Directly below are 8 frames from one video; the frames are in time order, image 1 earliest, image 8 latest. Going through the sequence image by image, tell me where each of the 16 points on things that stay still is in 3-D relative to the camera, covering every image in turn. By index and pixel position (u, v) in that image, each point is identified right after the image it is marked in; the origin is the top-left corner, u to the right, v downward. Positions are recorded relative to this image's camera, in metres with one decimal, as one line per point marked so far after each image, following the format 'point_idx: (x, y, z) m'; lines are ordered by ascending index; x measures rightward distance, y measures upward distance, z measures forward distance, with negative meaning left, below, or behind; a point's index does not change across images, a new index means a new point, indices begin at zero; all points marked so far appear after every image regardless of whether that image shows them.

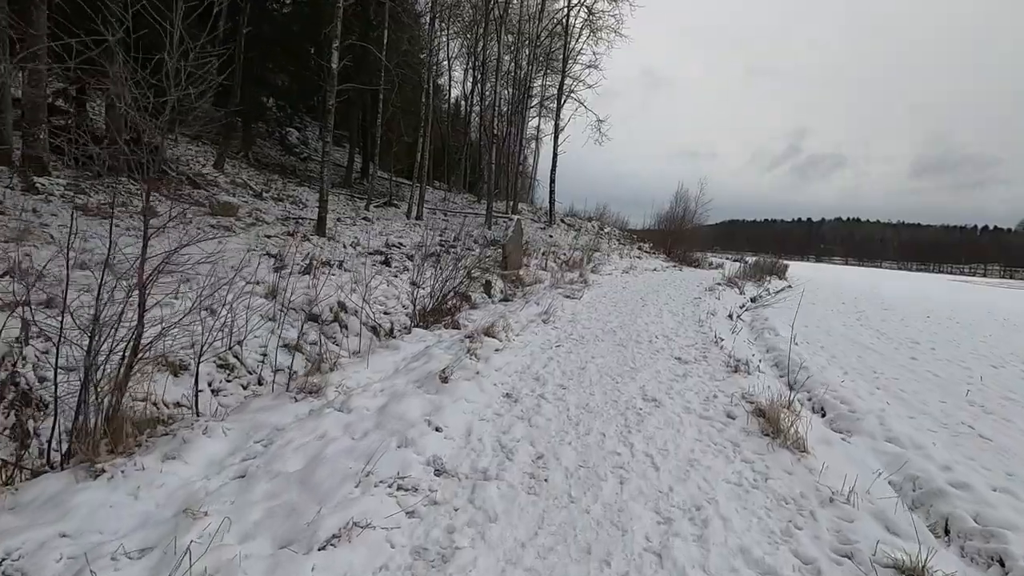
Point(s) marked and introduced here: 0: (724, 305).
0: (+4.2, -0.4, +10.5) m
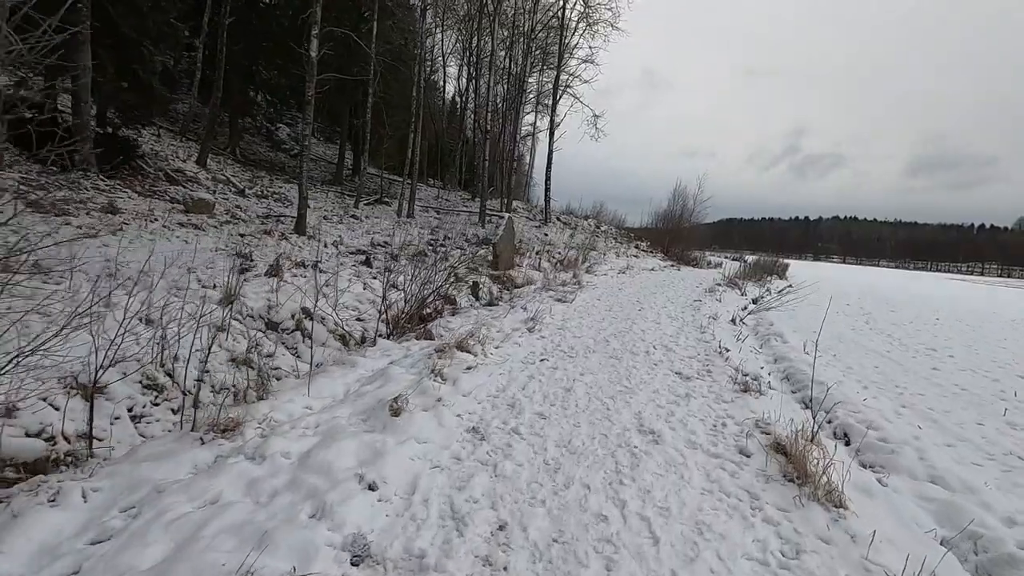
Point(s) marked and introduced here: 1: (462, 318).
0: (+3.9, -0.4, +9.9) m
1: (-0.6, -0.4, +6.6) m
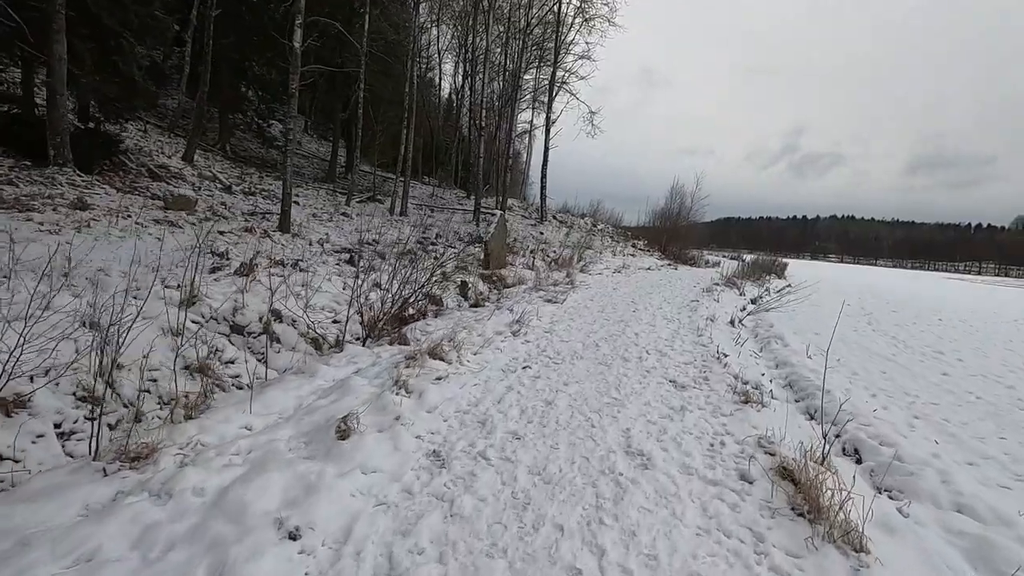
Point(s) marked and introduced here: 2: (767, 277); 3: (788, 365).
0: (+3.8, -0.4, +9.5) m
1: (-0.8, -0.4, +6.2) m
2: (+9.5, +0.4, +19.9) m
3: (+3.1, -0.9, +6.1) m
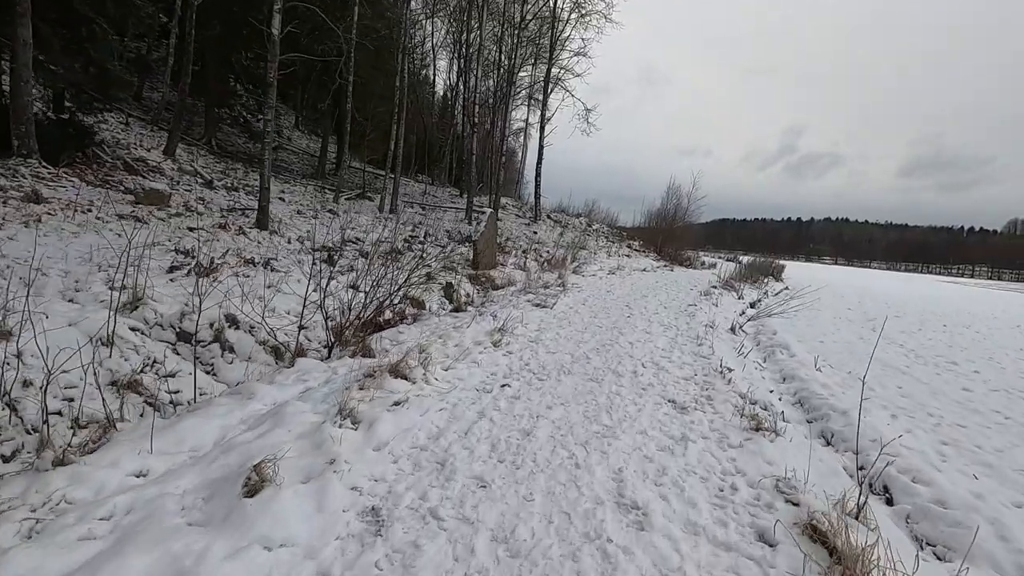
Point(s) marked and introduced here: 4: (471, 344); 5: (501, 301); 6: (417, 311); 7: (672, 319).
0: (+3.5, -0.5, +9.0) m
1: (-1.0, -0.4, +5.6) m
2: (+9.2, +0.3, +19.5) m
3: (+2.9, -0.9, +5.5) m
4: (-0.4, -0.5, +4.8) m
5: (-0.2, -0.2, +7.9) m
6: (-1.4, -0.3, +7.8) m
7: (+2.4, -0.5, +8.0) m
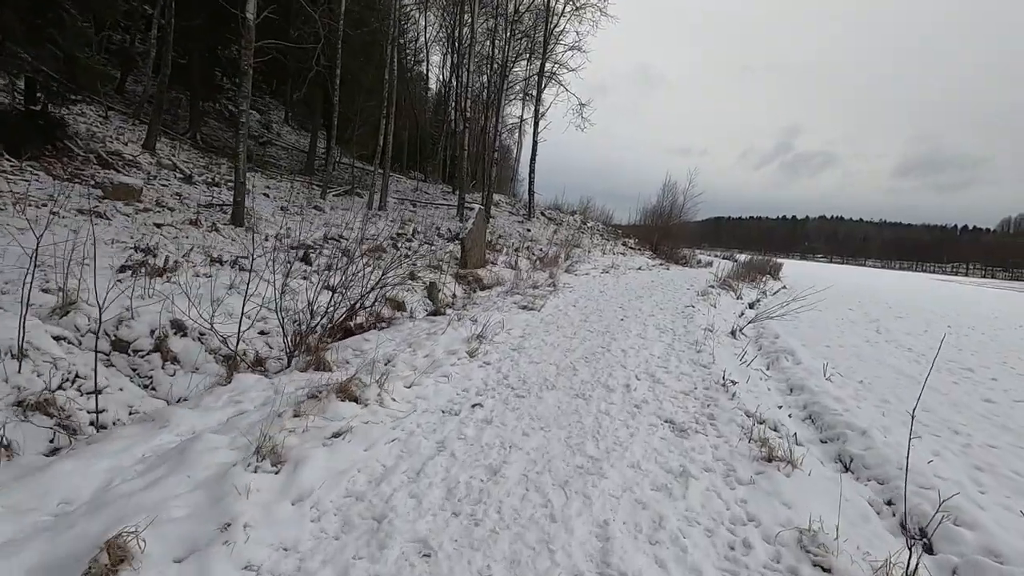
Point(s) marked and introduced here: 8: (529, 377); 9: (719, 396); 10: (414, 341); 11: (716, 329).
0: (+3.3, -0.5, +8.5) m
1: (-1.2, -0.4, +5.1) m
2: (+8.9, +0.3, +19.0) m
3: (+2.8, -1.0, +5.0) m
4: (-0.5, -0.5, +4.3) m
5: (-0.4, -0.2, +7.4) m
6: (-1.6, -0.3, +7.3) m
7: (+2.2, -0.5, +7.5) m
8: (+0.1, -0.7, +4.1) m
9: (+1.6, -0.8, +4.1) m
10: (-0.9, -0.5, +4.6) m
11: (+2.8, -0.6, +7.4) m
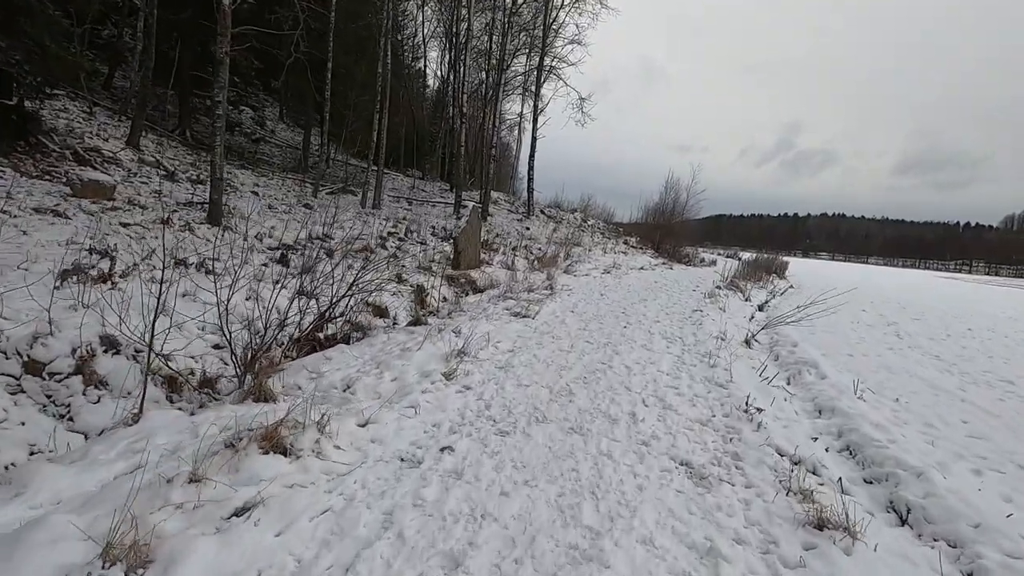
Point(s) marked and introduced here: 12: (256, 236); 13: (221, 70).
0: (+3.2, -0.5, +7.8) m
1: (-1.3, -0.5, +4.4) m
2: (+8.8, +0.3, +18.3) m
3: (+2.7, -1.0, +4.4) m
4: (-0.7, -0.6, +3.6) m
5: (-0.5, -0.3, +6.7) m
6: (-1.7, -0.4, +6.6) m
7: (+2.1, -0.5, +6.8) m
8: (0.0, -0.7, +3.5) m
9: (+1.5, -0.9, +3.5) m
10: (-1.0, -0.5, +4.0) m
11: (+2.7, -0.6, +6.7) m
12: (-4.9, +1.0, +10.3) m
13: (-5.4, +4.0, +9.9) m
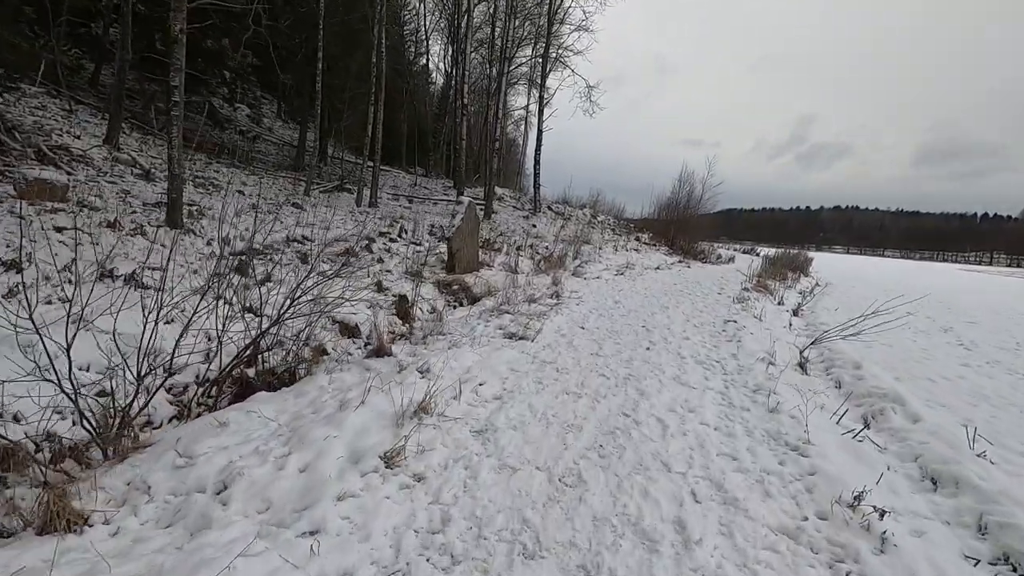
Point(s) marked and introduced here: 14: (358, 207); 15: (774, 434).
0: (+3.2, -0.6, +6.5) m
1: (-1.4, -0.7, +3.1) m
2: (+9.0, +0.4, +16.9) m
3: (+2.6, -1.1, +3.0) m
4: (-0.8, -0.8, +2.3) m
5: (-0.5, -0.4, +5.4) m
6: (-1.7, -0.6, +5.3) m
7: (+2.1, -0.6, +5.5) m
8: (-0.1, -0.9, +2.2) m
9: (+1.4, -1.0, +2.1) m
10: (-1.1, -0.7, +2.7) m
11: (+2.7, -0.7, +5.4) m
12: (-4.9, +0.8, +9.1) m
13: (-5.5, +3.9, +8.7) m
14: (-5.5, +2.9, +19.1) m
15: (+1.6, -0.9, +3.3) m
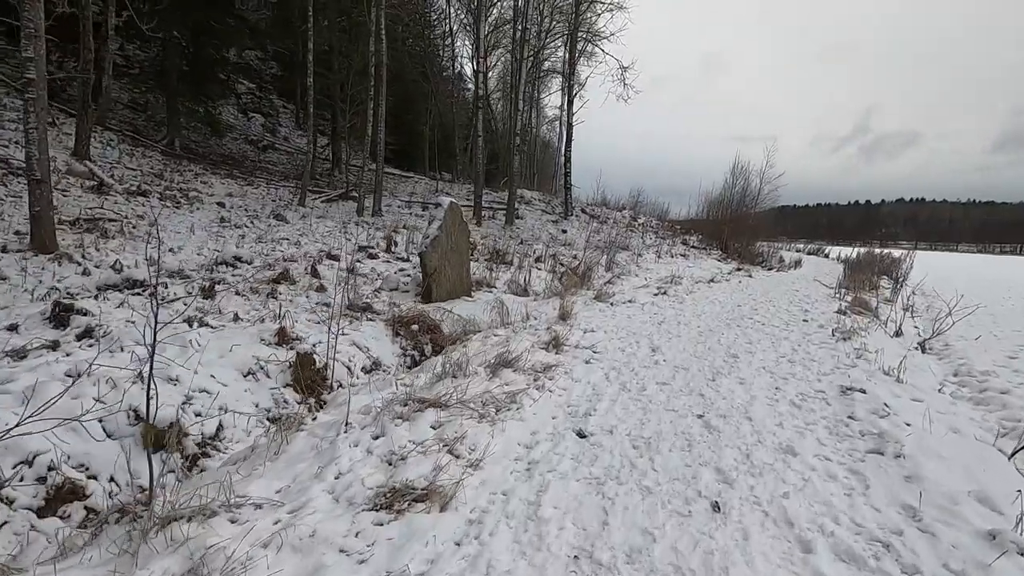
0: (+2.8, -0.9, +3.3) m
1: (-2.0, -1.1, +0.3) m
2: (+9.4, +0.1, +13.2) m
3: (+1.9, -1.5, -0.1) m
4: (-1.5, -1.2, -0.5) m
5: (-1.0, -0.8, +2.6) m
6: (-2.2, -1.0, +2.6) m
7: (+1.6, -1.0, +2.4) m
8: (-0.8, -1.3, -0.7) m
9: (+0.7, -1.4, -0.9) m
10: (-1.7, -1.1, -0.1) m
11: (+2.2, -1.1, +2.3) m
12: (-5.1, +0.3, +6.6) m
13: (-5.7, +3.3, +6.3) m
14: (-4.9, +2.3, +16.7) m
15: (+1.0, -1.2, +0.3) m
